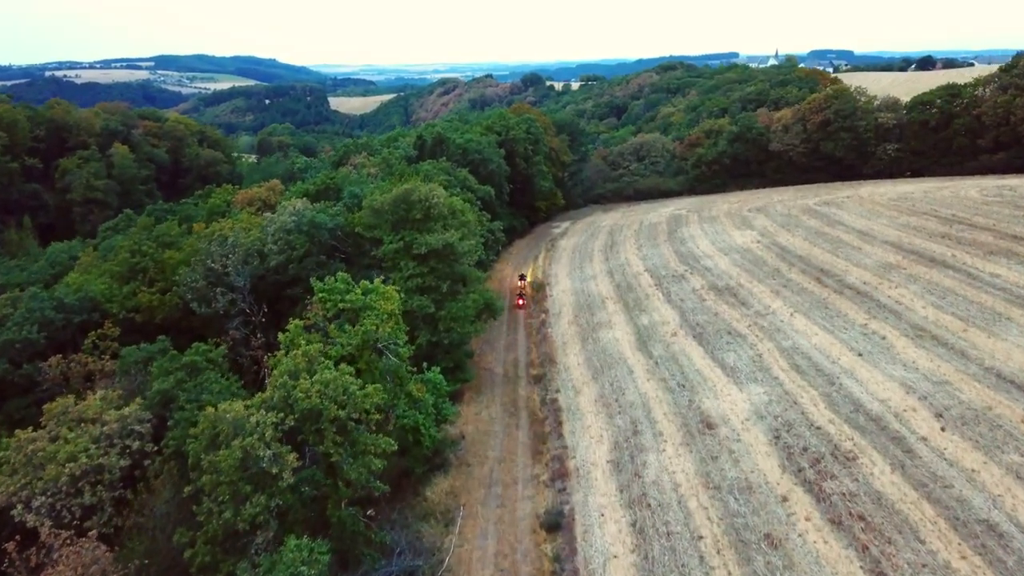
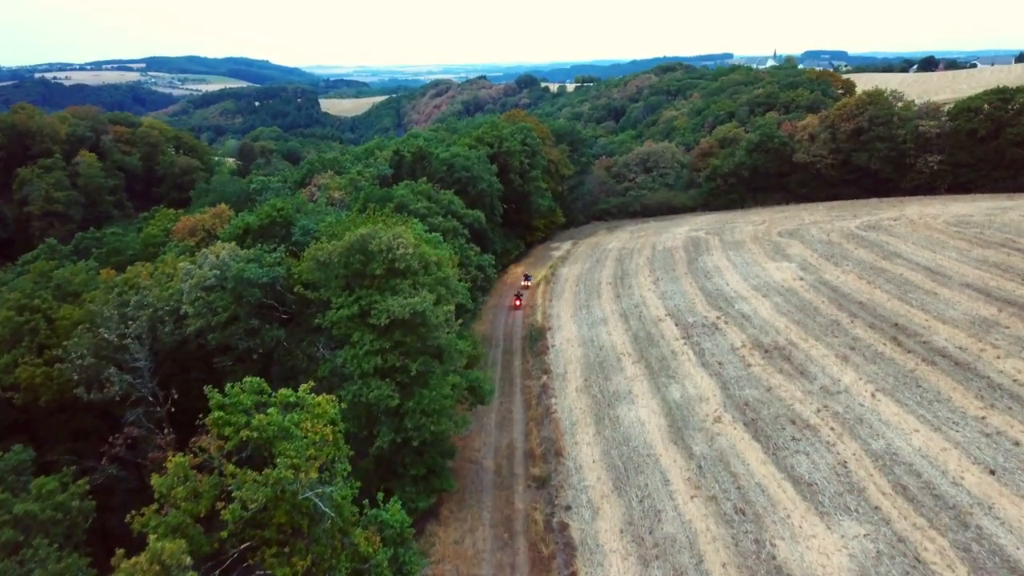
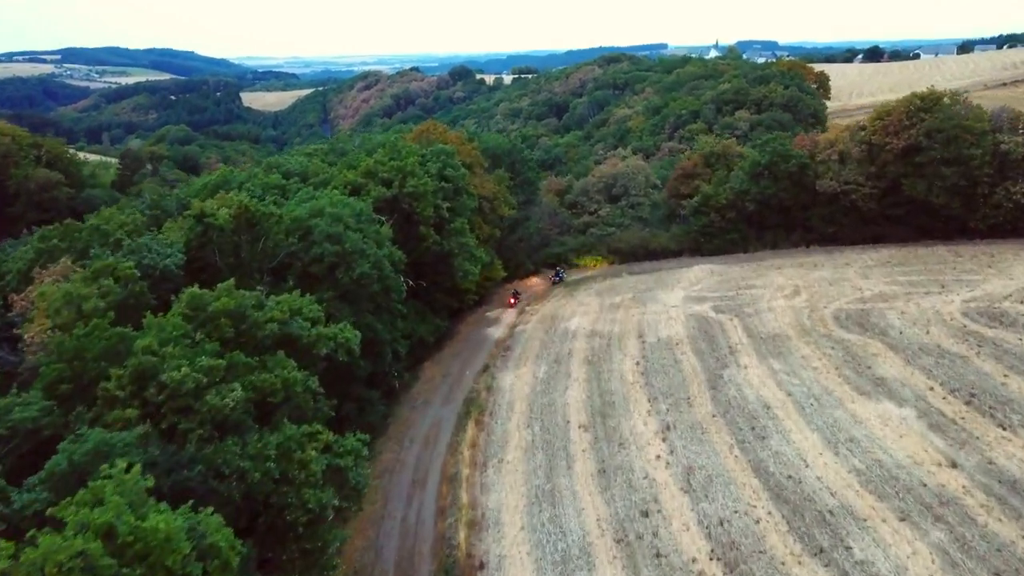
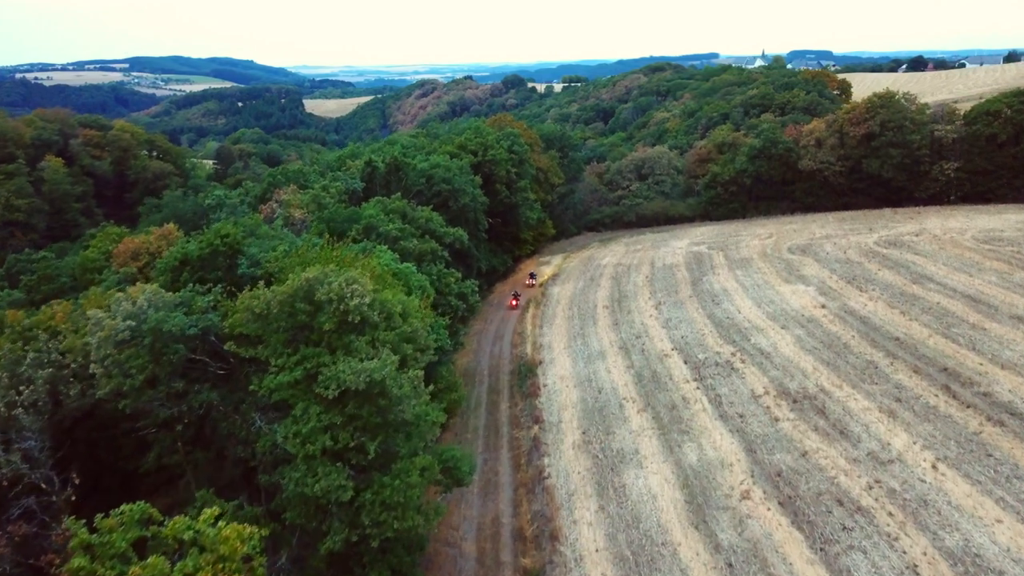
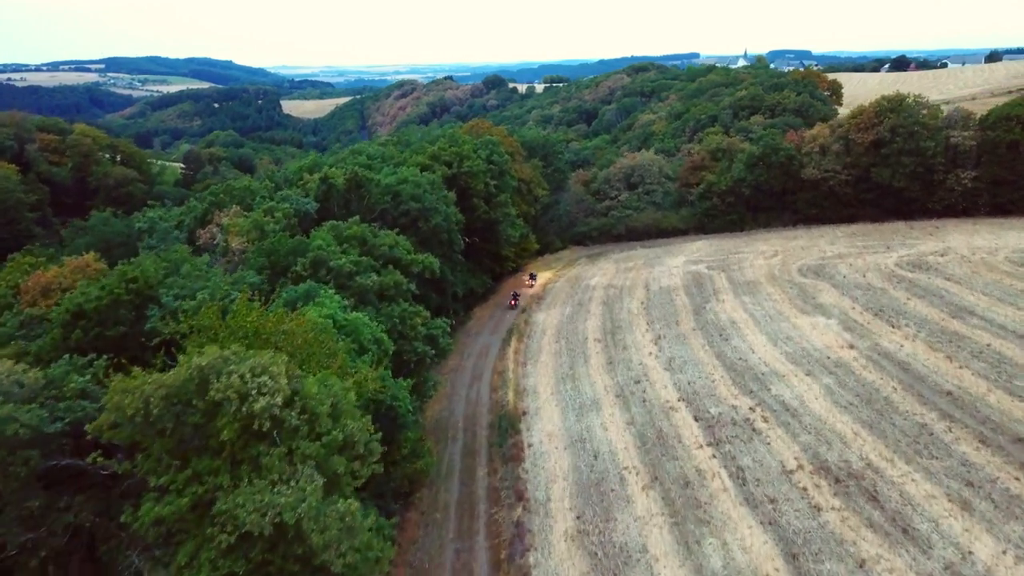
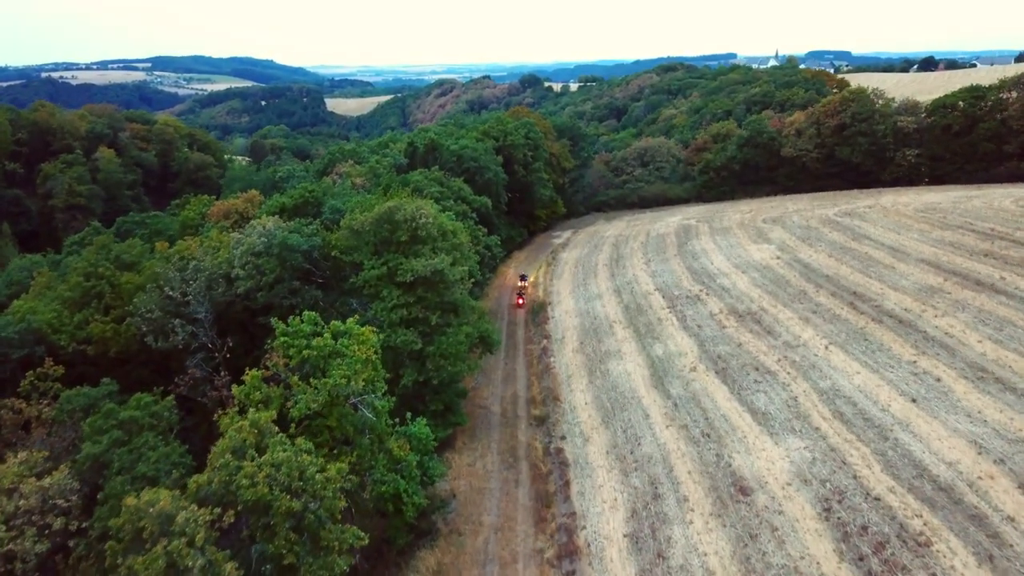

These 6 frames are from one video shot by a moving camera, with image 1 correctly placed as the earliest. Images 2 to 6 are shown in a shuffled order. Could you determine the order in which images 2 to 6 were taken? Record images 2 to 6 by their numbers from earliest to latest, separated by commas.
6, 2, 4, 5, 3
